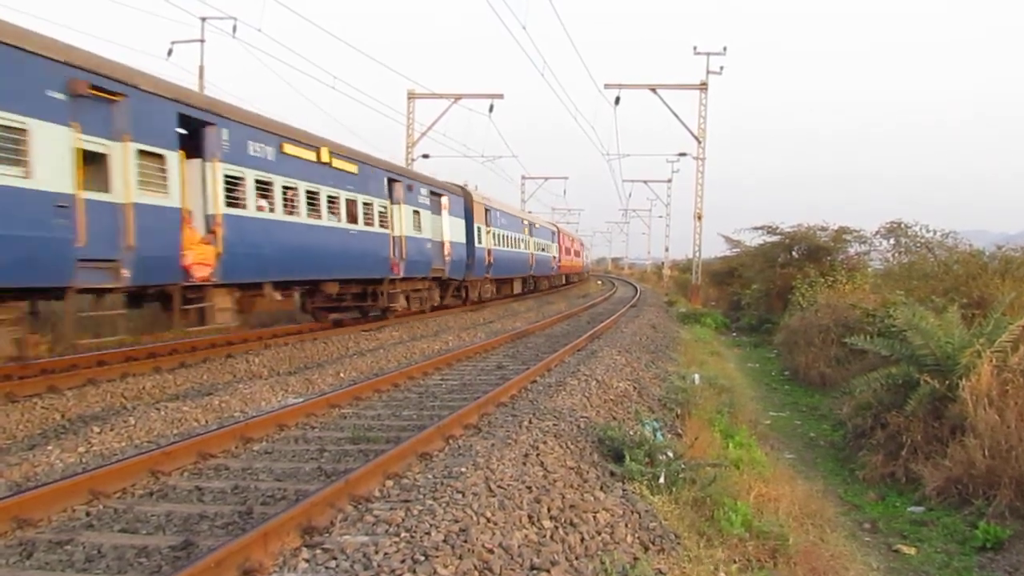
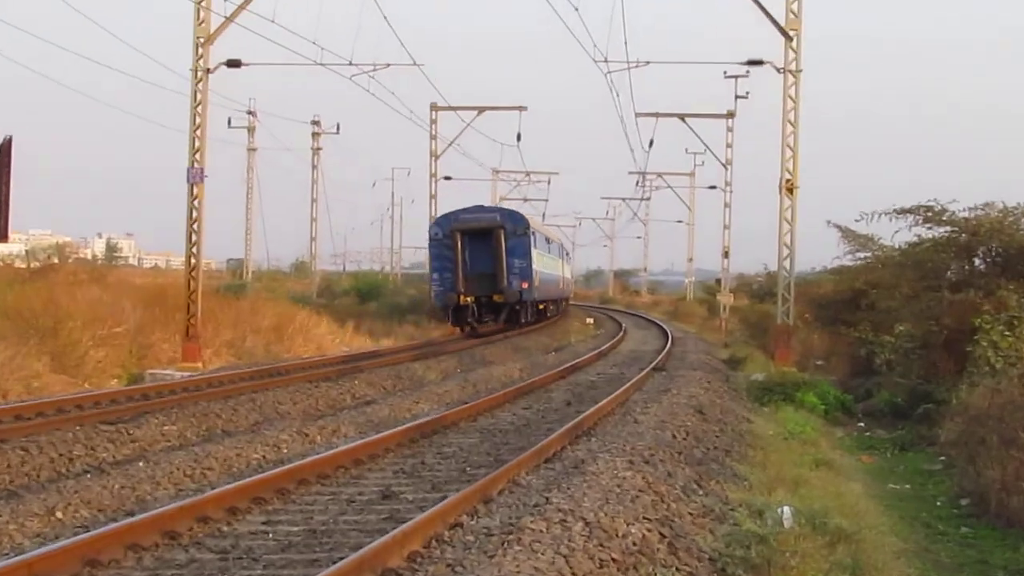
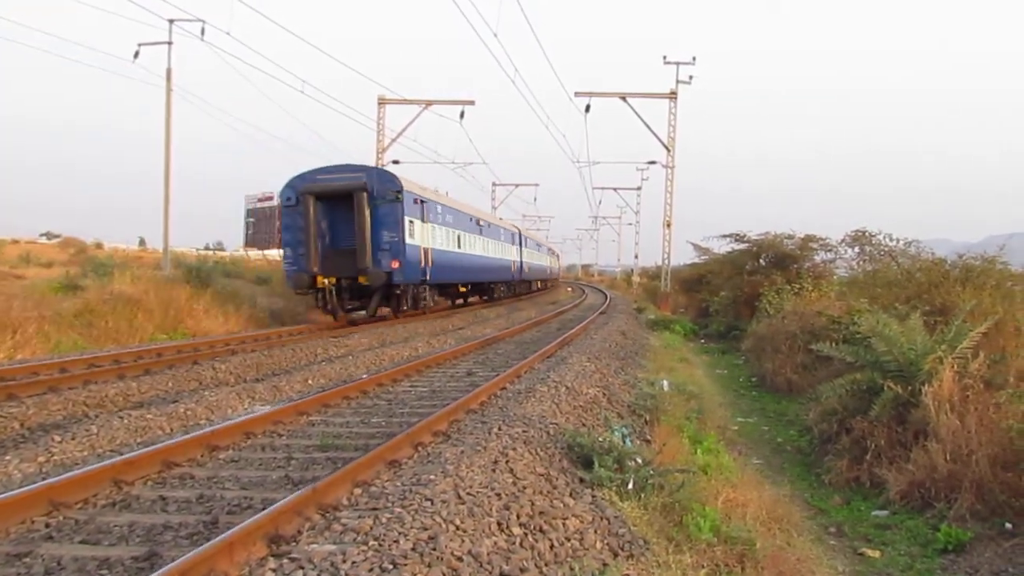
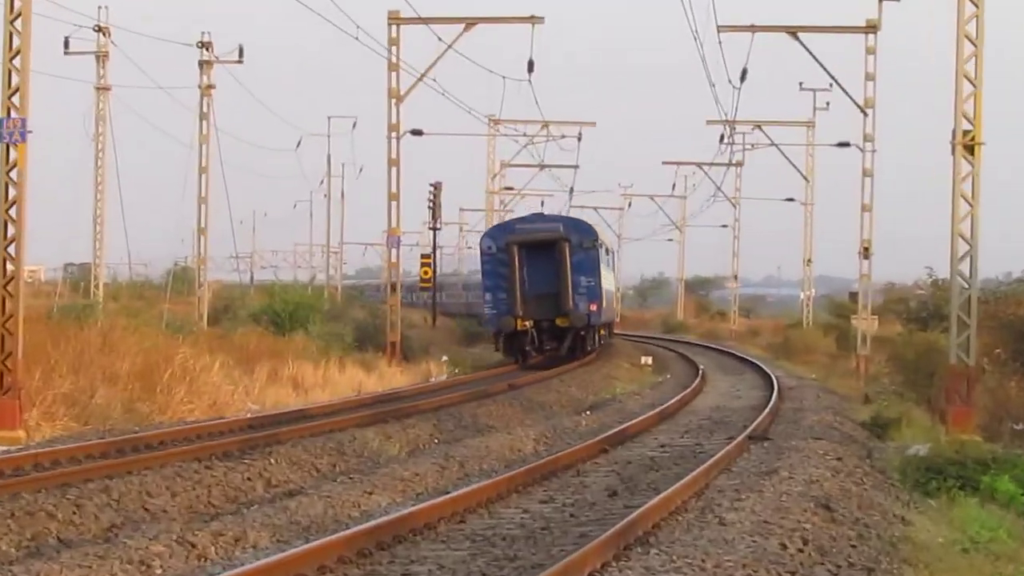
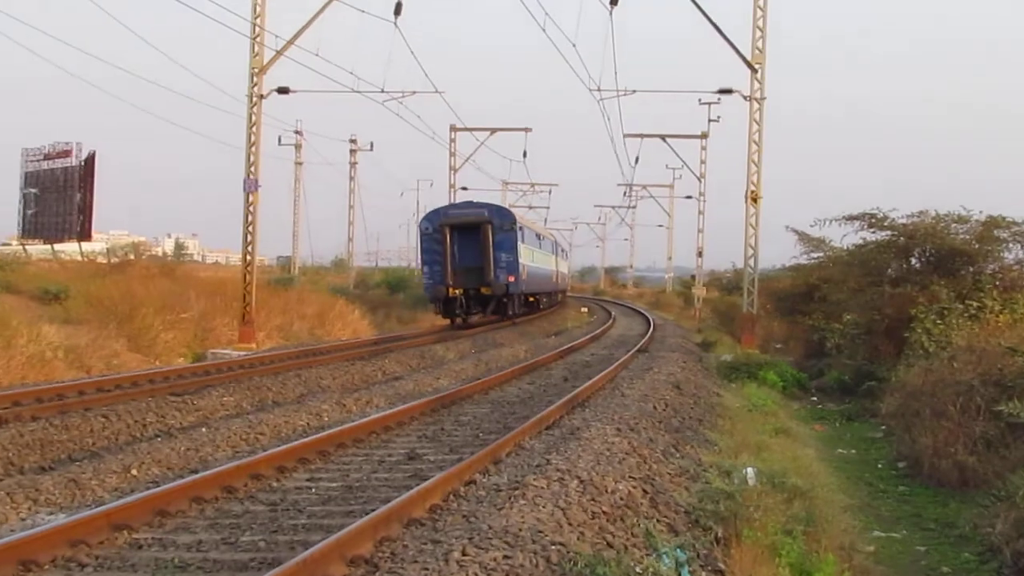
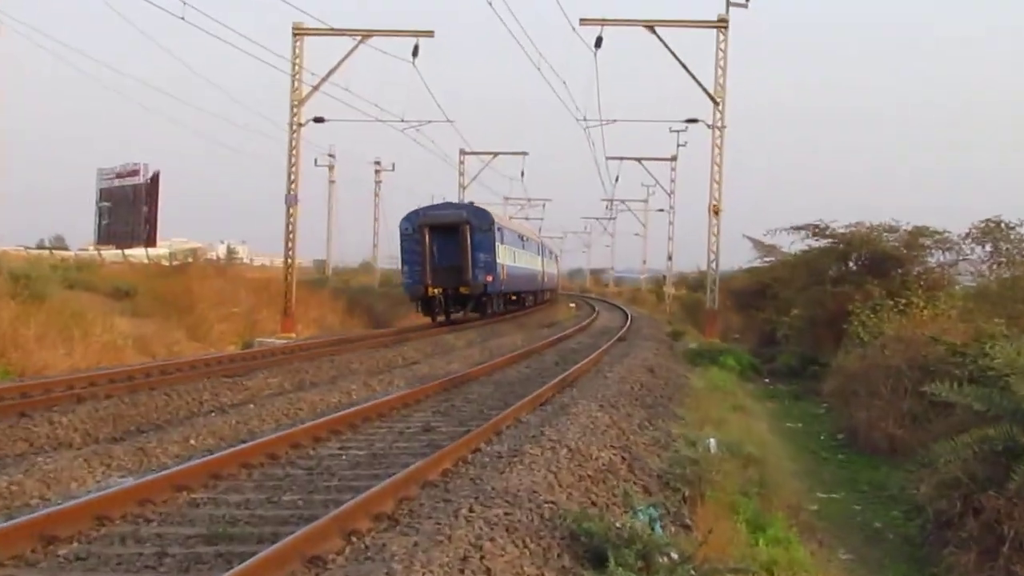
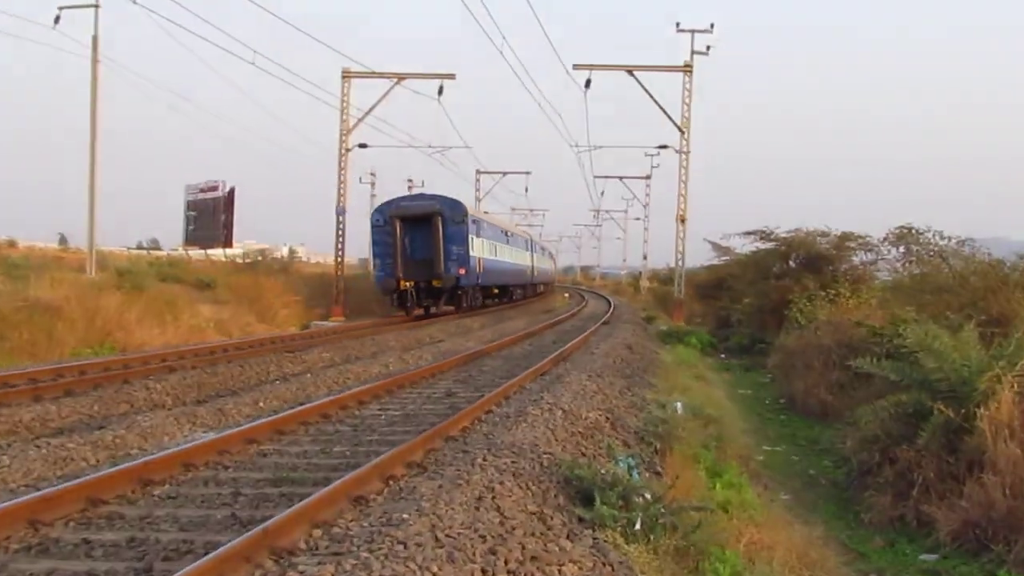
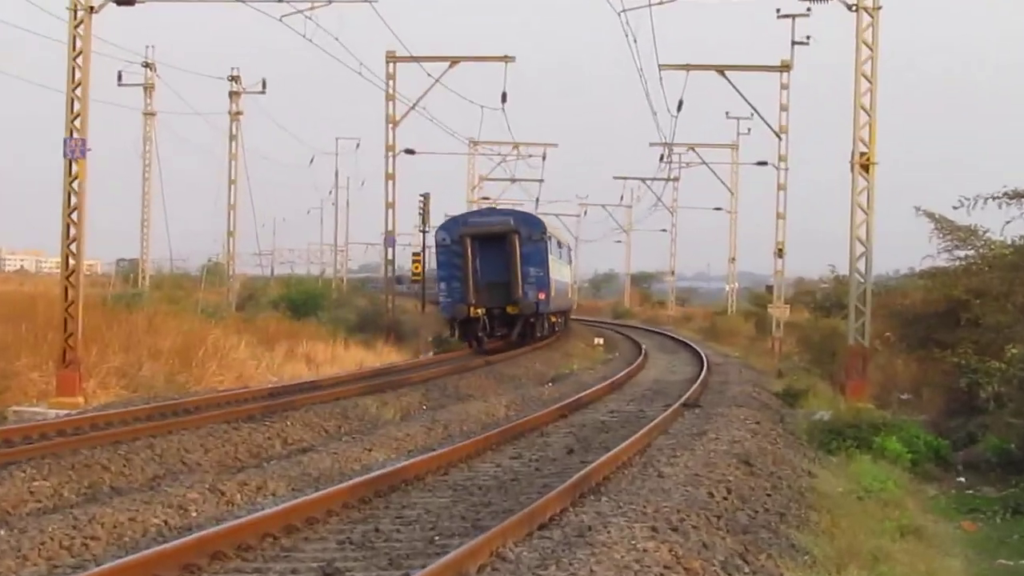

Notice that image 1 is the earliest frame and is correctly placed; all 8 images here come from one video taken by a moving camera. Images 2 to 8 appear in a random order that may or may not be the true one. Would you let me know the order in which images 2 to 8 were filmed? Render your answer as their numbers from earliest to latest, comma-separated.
3, 7, 6, 5, 2, 8, 4
